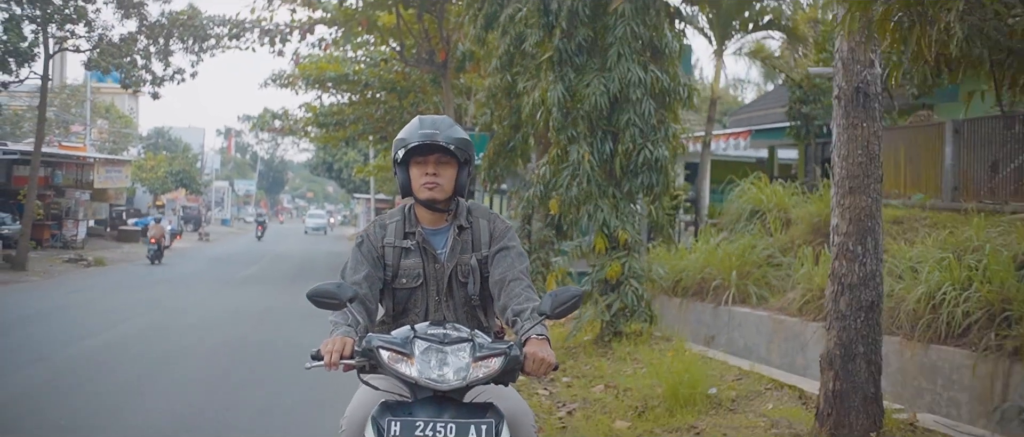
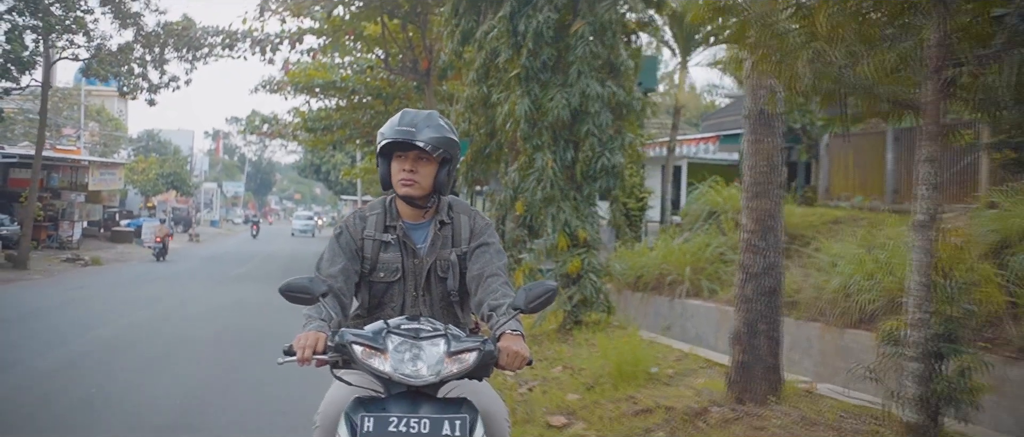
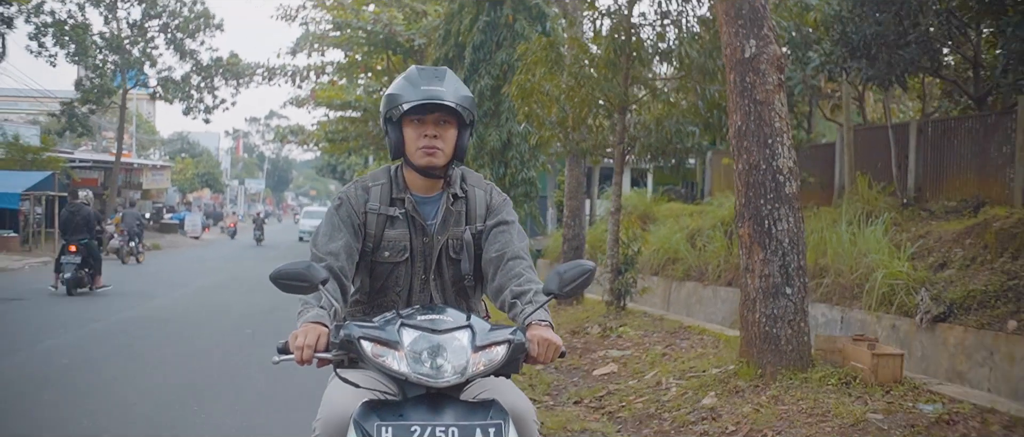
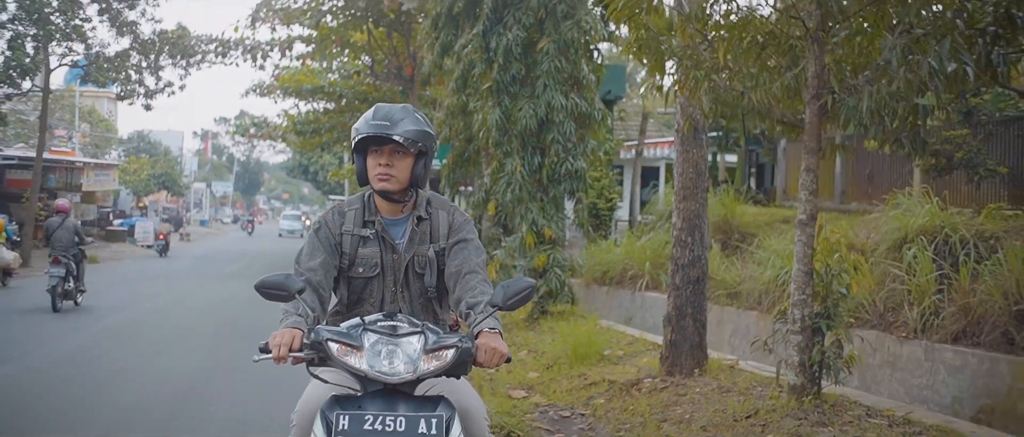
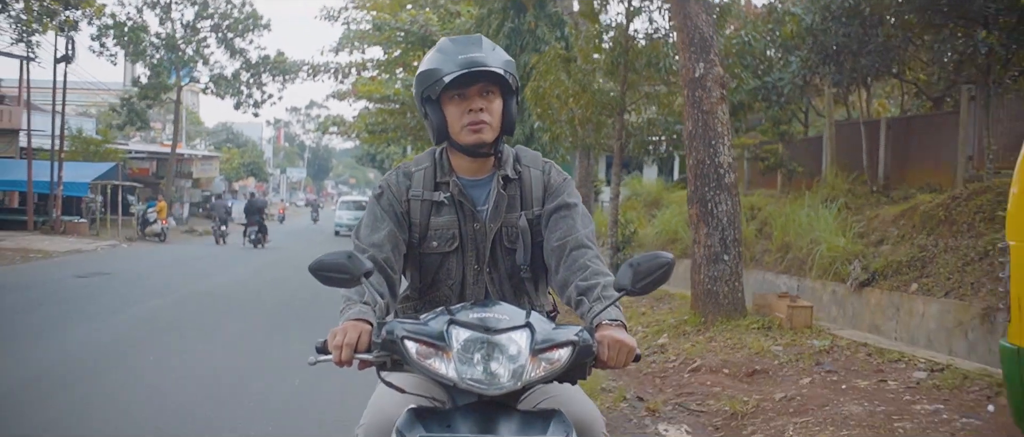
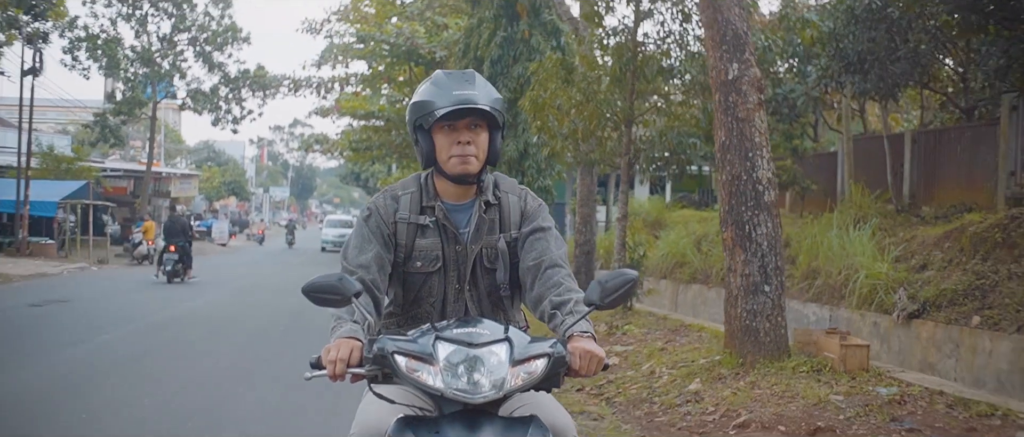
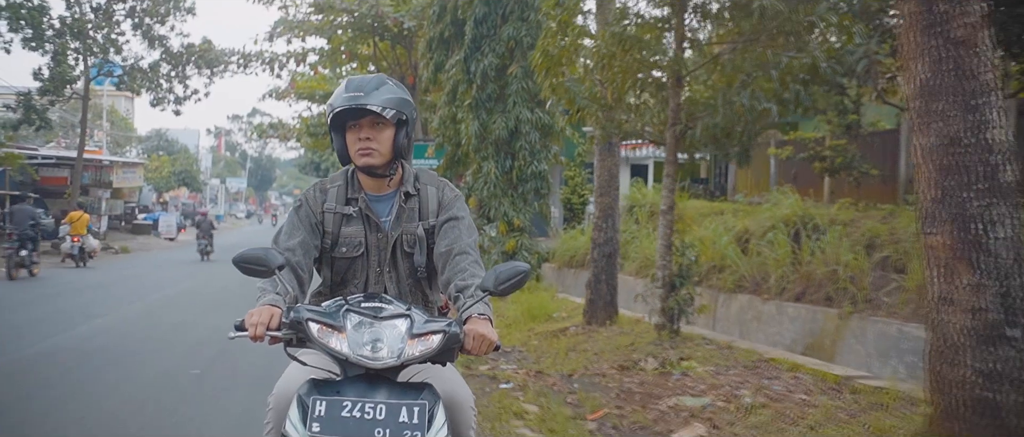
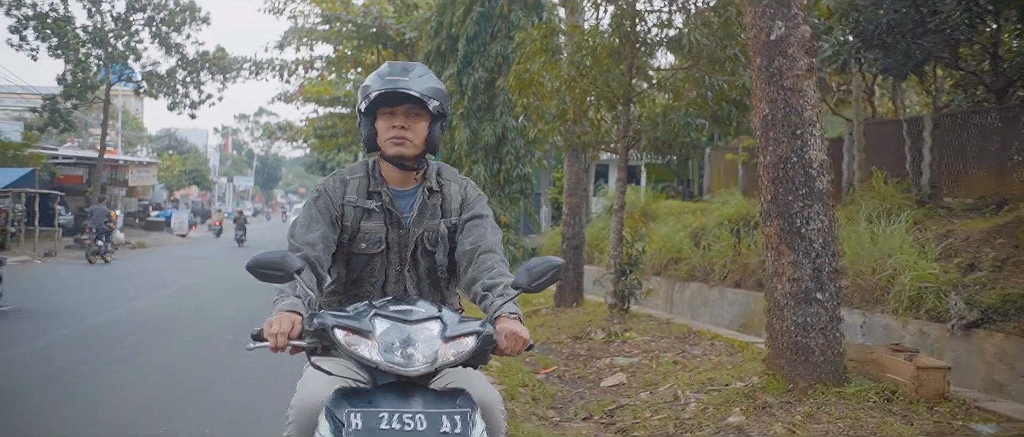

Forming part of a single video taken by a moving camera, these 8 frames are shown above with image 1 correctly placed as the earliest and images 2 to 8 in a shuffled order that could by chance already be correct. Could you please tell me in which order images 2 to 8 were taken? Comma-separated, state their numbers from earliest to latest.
2, 4, 7, 8, 3, 6, 5
